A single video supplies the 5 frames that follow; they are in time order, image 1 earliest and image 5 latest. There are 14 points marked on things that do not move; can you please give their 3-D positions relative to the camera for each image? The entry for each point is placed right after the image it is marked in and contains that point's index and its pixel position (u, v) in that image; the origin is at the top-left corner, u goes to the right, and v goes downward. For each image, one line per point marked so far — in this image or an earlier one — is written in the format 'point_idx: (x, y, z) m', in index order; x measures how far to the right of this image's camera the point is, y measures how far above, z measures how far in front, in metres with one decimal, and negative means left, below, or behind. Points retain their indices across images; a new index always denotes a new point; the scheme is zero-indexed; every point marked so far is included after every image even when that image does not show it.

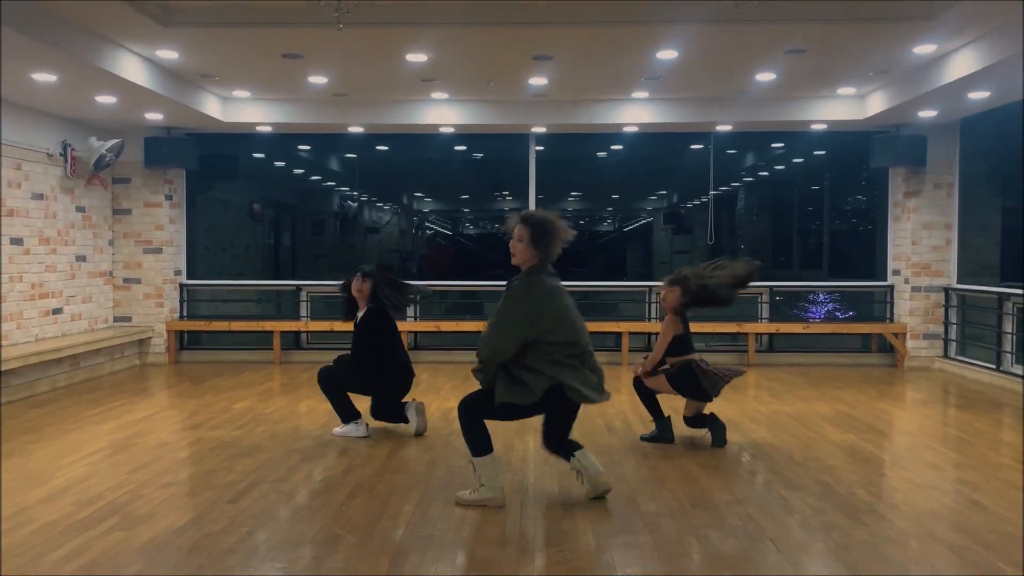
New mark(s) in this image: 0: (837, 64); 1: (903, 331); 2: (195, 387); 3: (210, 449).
0: (+1.9, +1.3, +5.2) m
1: (+3.0, -0.3, +6.8) m
2: (-2.2, -0.7, +6.1) m
3: (-1.4, -0.7, +4.0) m
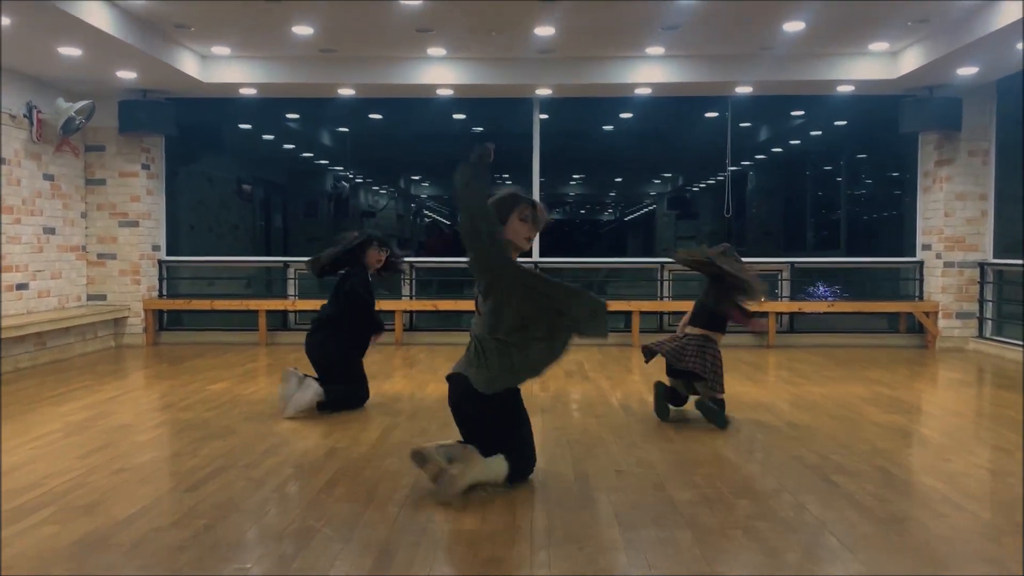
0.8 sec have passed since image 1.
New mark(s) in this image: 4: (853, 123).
0: (+1.9, +1.5, +4.7) m
1: (+3.1, -0.2, +6.3) m
2: (-2.2, -0.5, +5.7) m
3: (-1.4, -0.6, +3.6) m
4: (+2.8, +1.4, +7.2) m
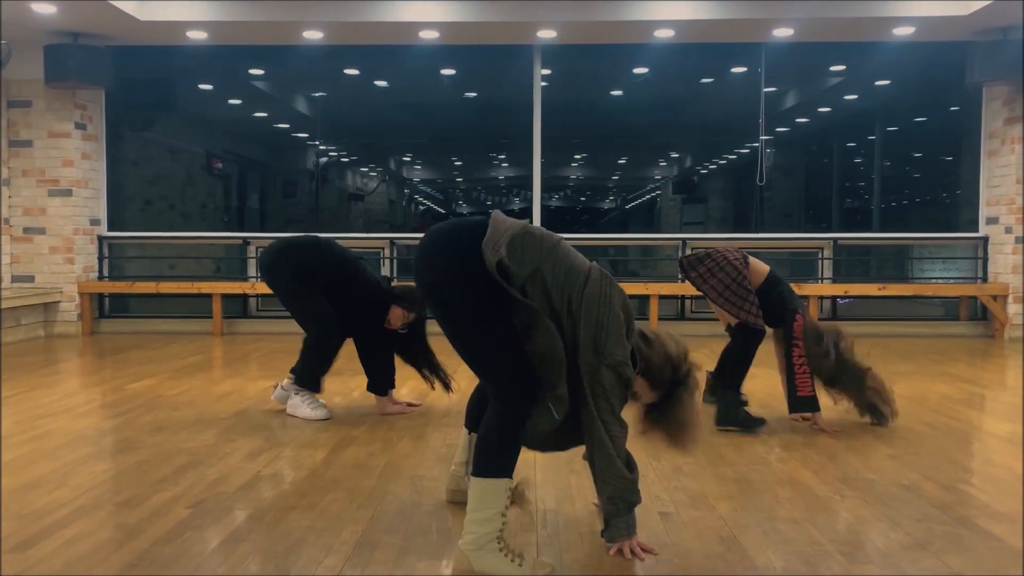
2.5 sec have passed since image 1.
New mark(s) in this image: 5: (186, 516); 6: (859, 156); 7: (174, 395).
0: (+1.9, +1.6, +3.8) m
1: (+3.0, 0.0, +5.4) m
2: (-2.2, -0.4, +4.8) m
3: (-1.4, -0.5, +2.7) m
4: (+2.8, +1.5, +6.3) m
5: (-0.7, -0.5, +2.0) m
6: (+2.6, +1.1, +6.3) m
7: (-1.4, -0.4, +3.6) m
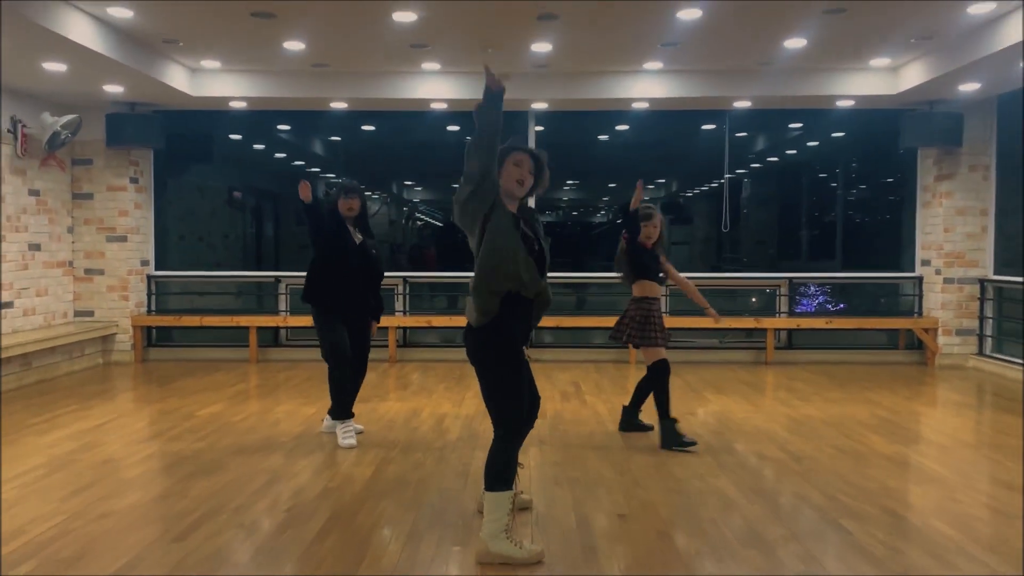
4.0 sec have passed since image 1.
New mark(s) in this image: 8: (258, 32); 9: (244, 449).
0: (+1.9, +1.4, +4.6) m
1: (+3.0, -0.3, +6.2) m
2: (-2.3, -0.6, +5.6) m
3: (-1.4, -0.7, +3.5) m
4: (+2.8, +1.3, +7.1) m
5: (-0.7, -0.7, +2.8) m
6: (+2.6, +0.8, +7.2) m
7: (-1.4, -0.7, +4.5) m
8: (-1.4, +1.4, +4.6) m
9: (-1.2, -0.7, +3.8) m
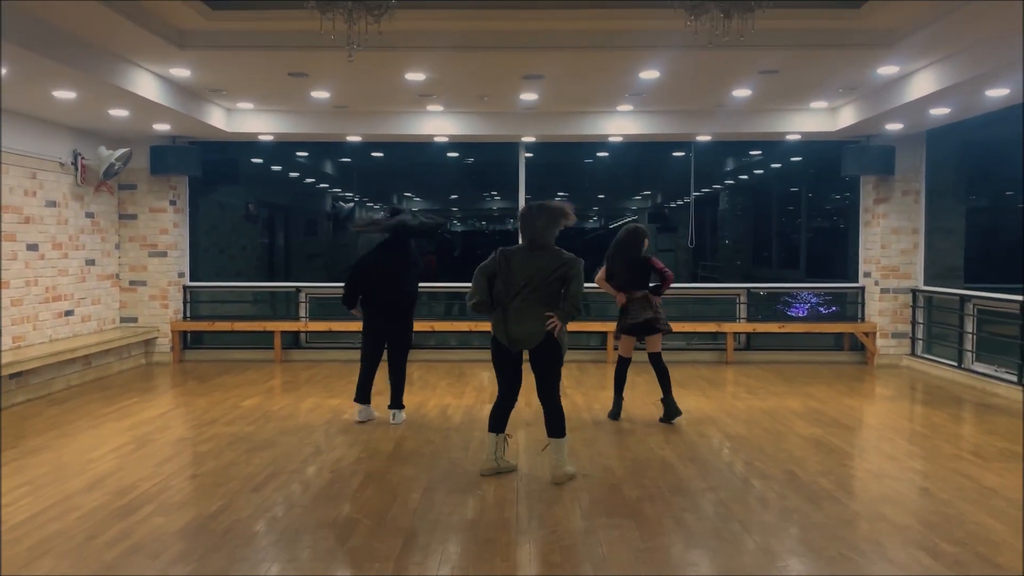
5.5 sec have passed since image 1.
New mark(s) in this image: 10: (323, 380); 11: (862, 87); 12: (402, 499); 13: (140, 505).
0: (+1.9, +1.3, +5.5) m
1: (+3.0, -0.3, +7.1) m
2: (-2.3, -0.7, +6.4) m
3: (-1.4, -0.8, +4.4) m
4: (+2.7, +1.2, +8.1) m
5: (-0.8, -0.8, +3.7) m
6: (+2.5, +0.7, +8.1) m
7: (-1.5, -0.8, +5.3) m
8: (-1.4, +1.3, +5.5) m
9: (-1.2, -0.8, +4.7) m
10: (-1.4, -0.7, +6.6) m
11: (+2.3, +1.3, +5.6) m
12: (-0.4, -0.8, +3.4) m
13: (-1.4, -0.8, +3.3) m
